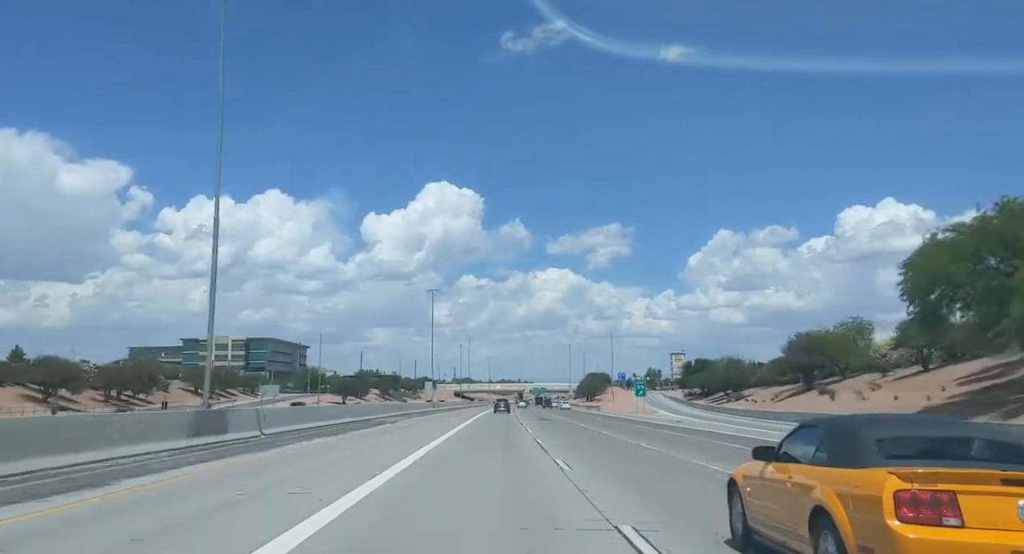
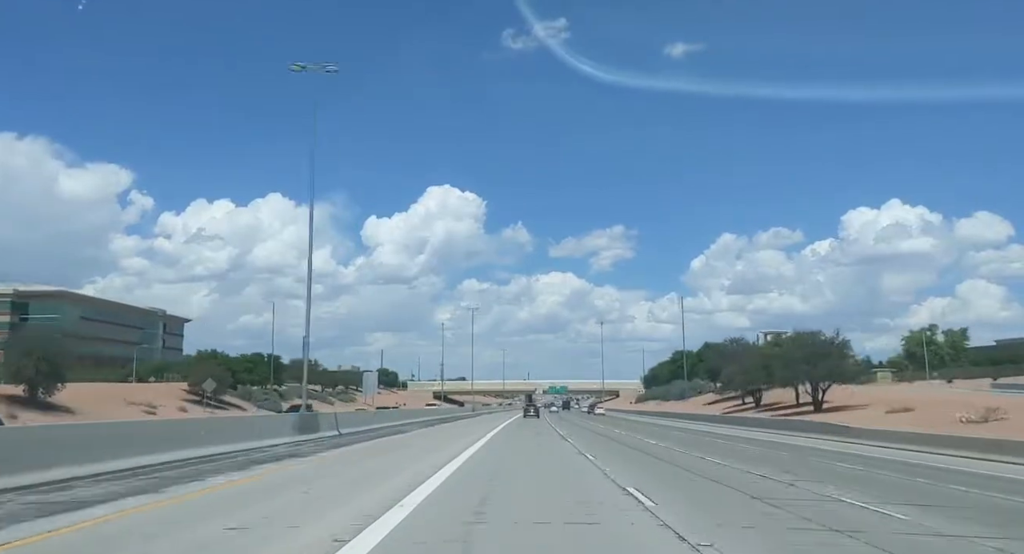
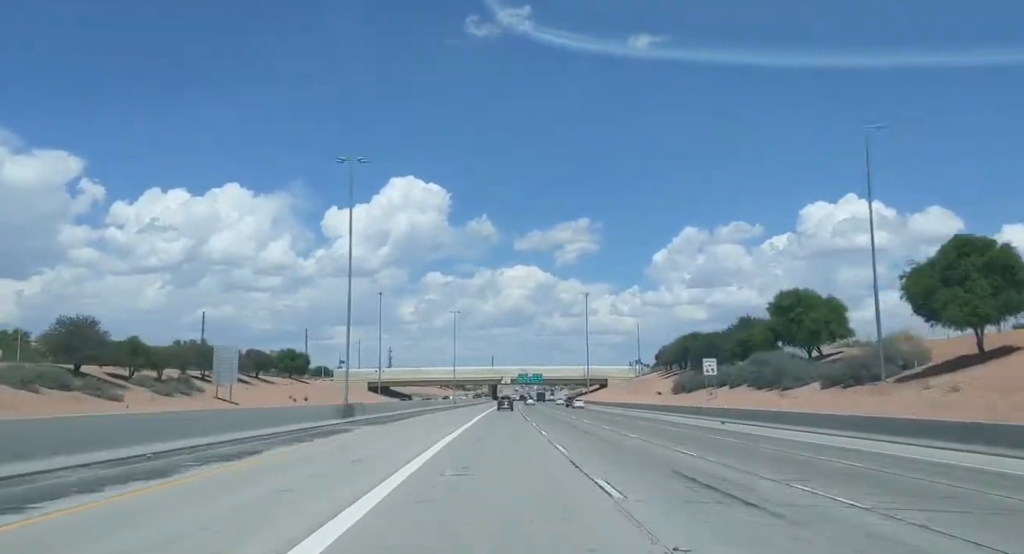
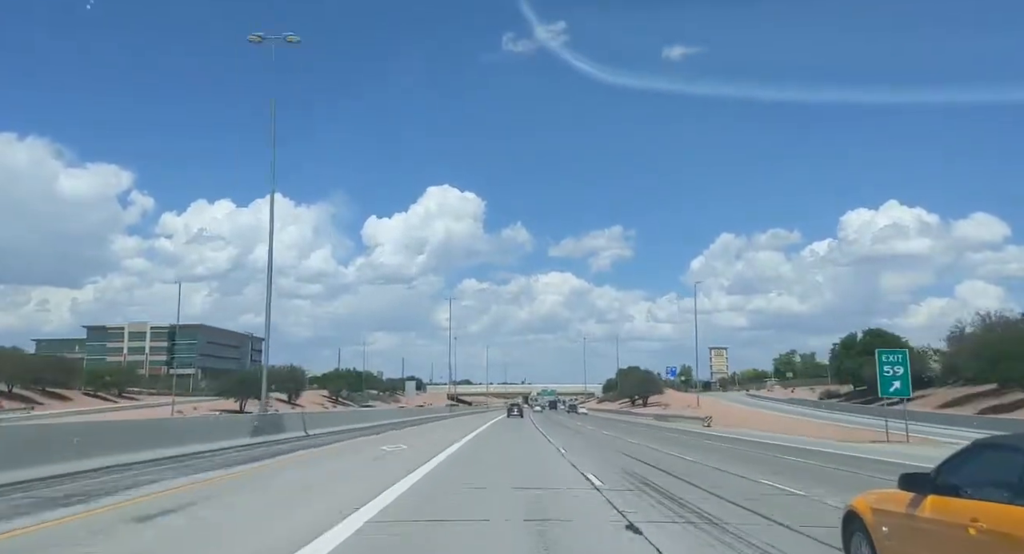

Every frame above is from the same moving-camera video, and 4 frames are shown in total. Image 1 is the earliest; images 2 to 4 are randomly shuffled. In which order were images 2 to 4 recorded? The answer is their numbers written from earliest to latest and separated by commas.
4, 2, 3
